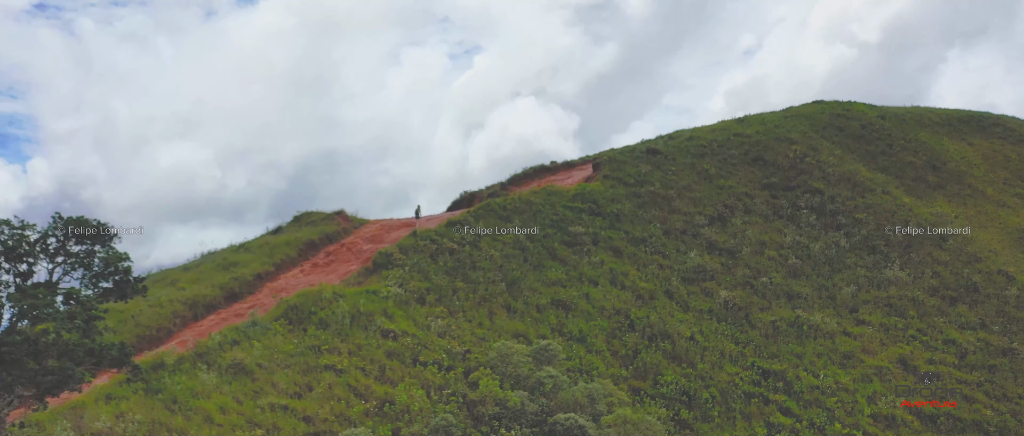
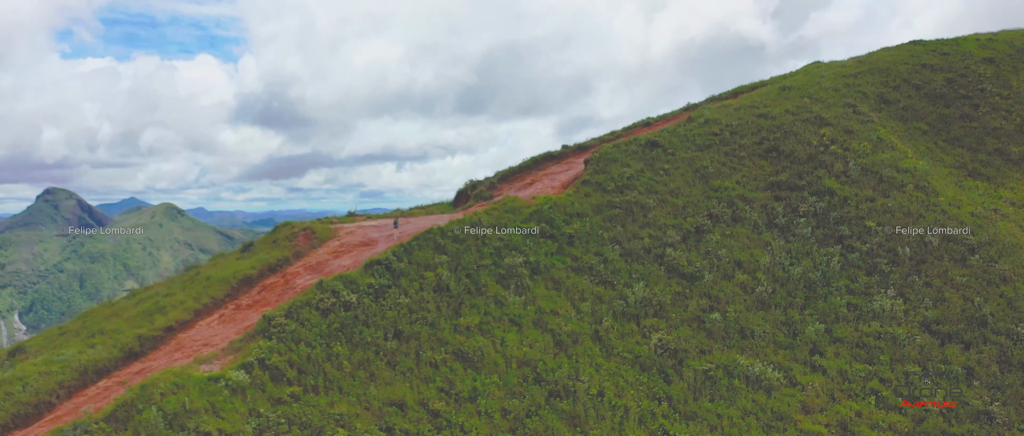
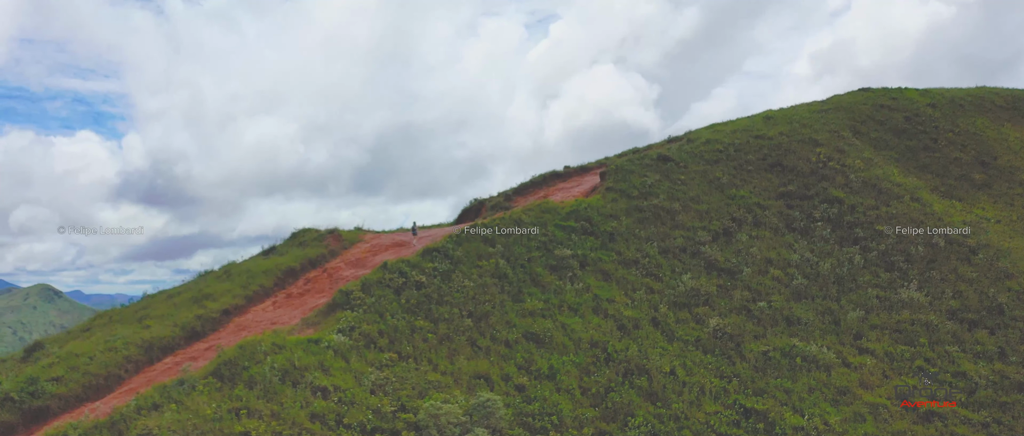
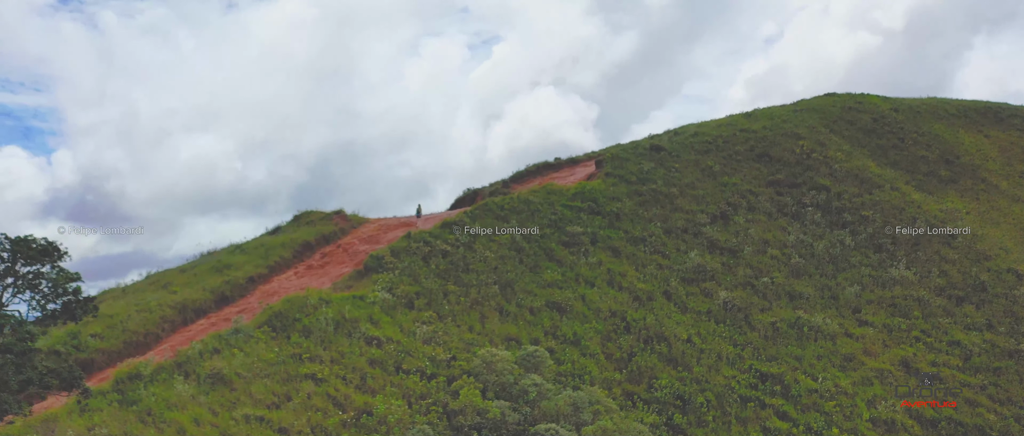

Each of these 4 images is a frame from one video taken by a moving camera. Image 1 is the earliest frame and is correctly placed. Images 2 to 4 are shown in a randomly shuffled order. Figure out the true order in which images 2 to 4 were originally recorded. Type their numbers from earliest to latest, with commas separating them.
4, 3, 2
